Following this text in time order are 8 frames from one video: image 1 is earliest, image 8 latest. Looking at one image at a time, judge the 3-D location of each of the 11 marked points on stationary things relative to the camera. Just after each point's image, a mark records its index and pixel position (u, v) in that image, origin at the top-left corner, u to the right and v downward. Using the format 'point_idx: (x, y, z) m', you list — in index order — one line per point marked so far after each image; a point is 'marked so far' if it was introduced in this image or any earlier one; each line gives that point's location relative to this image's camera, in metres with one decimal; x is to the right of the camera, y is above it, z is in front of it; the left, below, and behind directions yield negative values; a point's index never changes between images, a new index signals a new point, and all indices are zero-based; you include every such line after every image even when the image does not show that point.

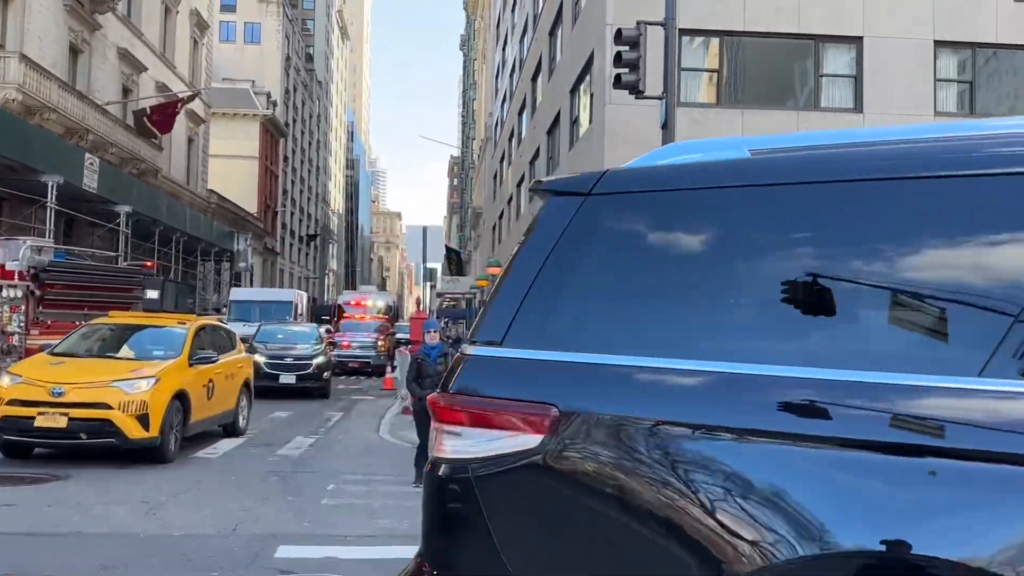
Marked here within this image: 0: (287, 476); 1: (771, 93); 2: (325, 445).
0: (-2.4, -2.0, +8.8) m
1: (+5.4, +4.0, +17.4) m
2: (-2.6, -2.2, +11.4) m
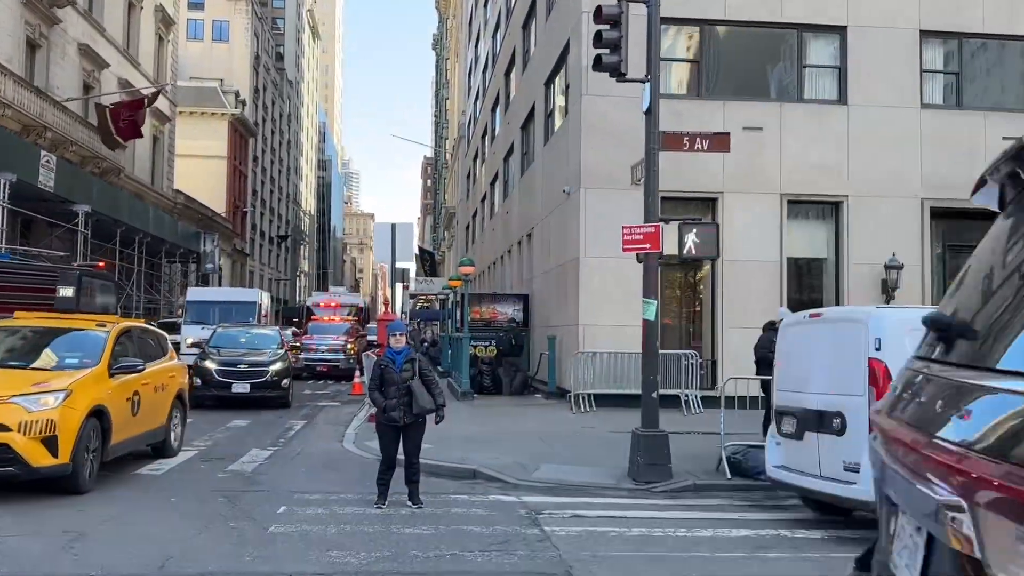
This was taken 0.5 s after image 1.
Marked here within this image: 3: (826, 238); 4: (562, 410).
0: (-2.6, -2.0, +8.0) m
1: (+4.8, +4.1, +16.7) m
2: (-2.9, -2.2, +10.6) m
3: (+6.3, +1.0, +16.9) m
4: (+0.9, -2.3, +15.6) m
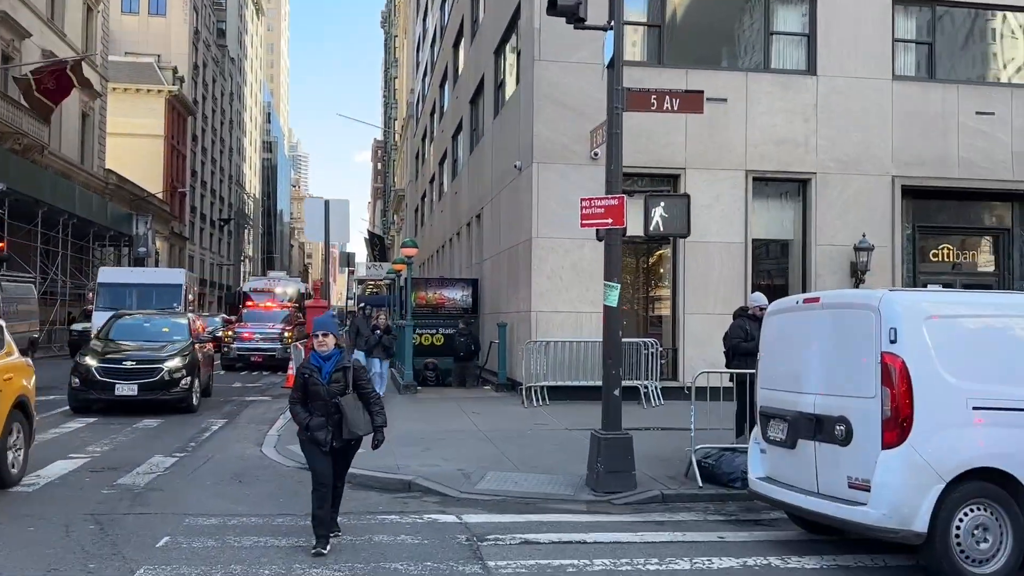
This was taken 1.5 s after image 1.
0: (-3.1, -1.8, +6.5) m
1: (+3.8, +4.4, +15.6) m
2: (-3.5, -2.0, +9.1) m
3: (+5.3, +1.3, +15.9) m
4: (0.0, -2.0, +14.3) m
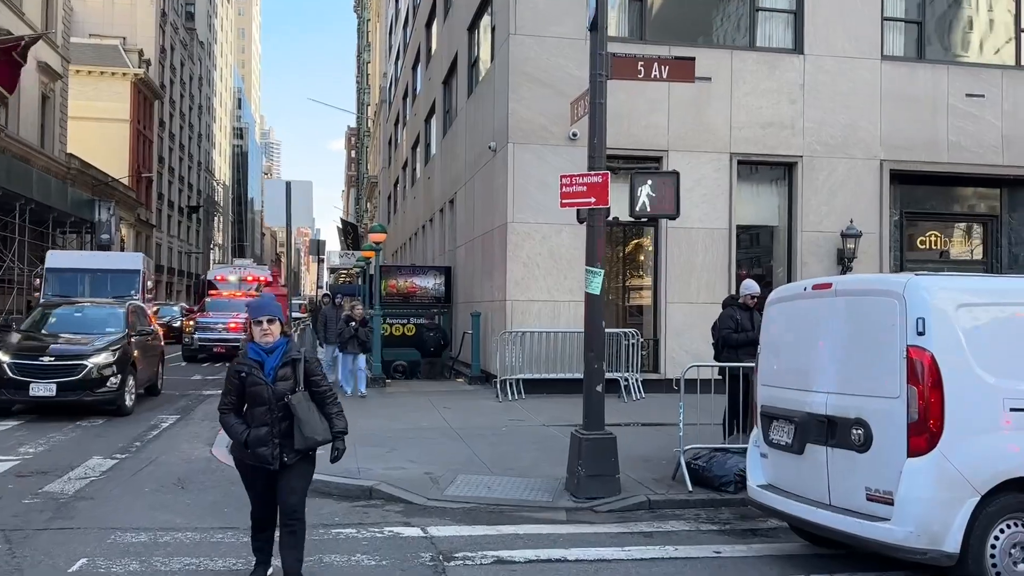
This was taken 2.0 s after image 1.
0: (-3.3, -1.7, +5.7) m
1: (+3.4, +4.6, +14.9) m
2: (-3.8, -1.8, +8.3) m
3: (+4.8, +1.5, +15.3) m
4: (-0.4, -1.8, +13.6) m
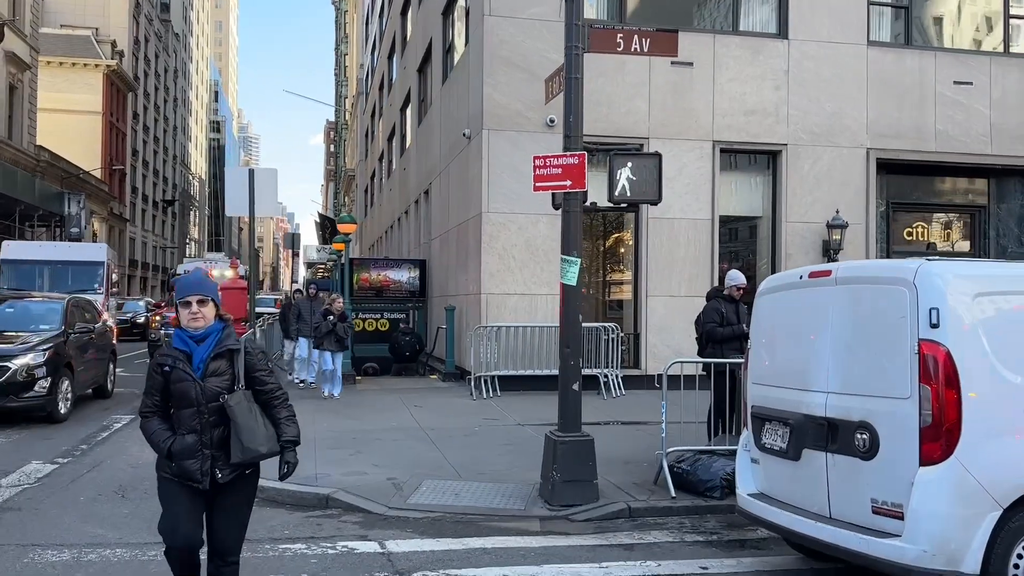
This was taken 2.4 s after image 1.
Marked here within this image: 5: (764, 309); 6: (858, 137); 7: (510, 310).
0: (-3.5, -1.7, +5.1) m
1: (+2.9, +4.7, +14.4) m
2: (-4.1, -1.7, +7.6) m
3: (+4.4, +1.7, +14.8) m
4: (-0.8, -1.7, +13.0) m
5: (+1.6, -0.1, +5.3) m
6: (+6.1, +2.7, +14.8) m
7: (0.0, -0.4, +13.5) m
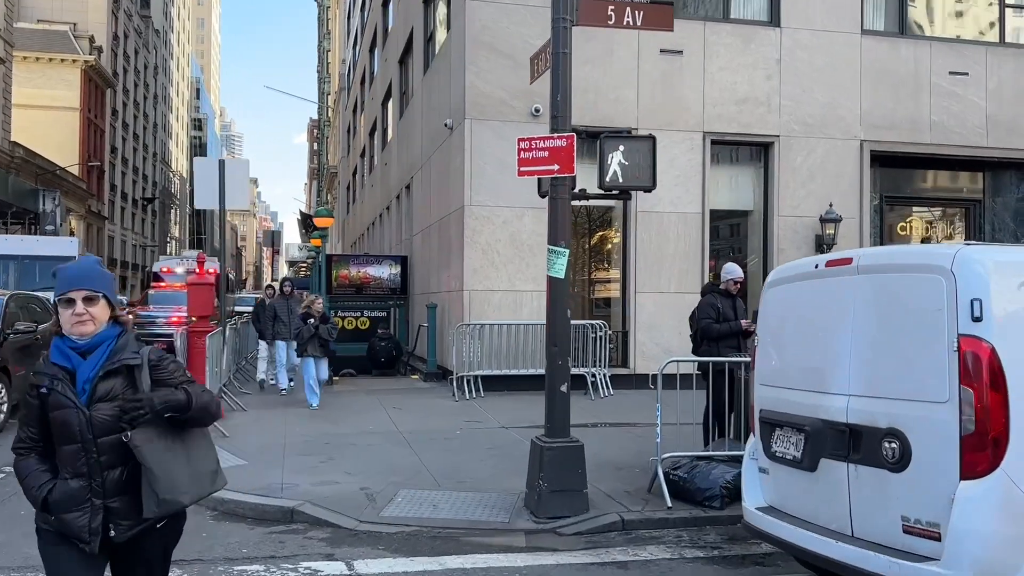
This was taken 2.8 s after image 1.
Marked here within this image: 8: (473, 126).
0: (-3.6, -1.6, +4.4) m
1: (+2.7, +4.8, +13.9) m
2: (-4.2, -1.7, +7.0) m
3: (+4.1, +1.7, +14.3) m
4: (-1.1, -1.6, +12.4) m
5: (+1.5, -0.1, +4.8) m
6: (+5.8, +2.7, +14.3) m
7: (-0.3, -0.3, +12.9) m
8: (-0.6, +2.5, +12.9) m
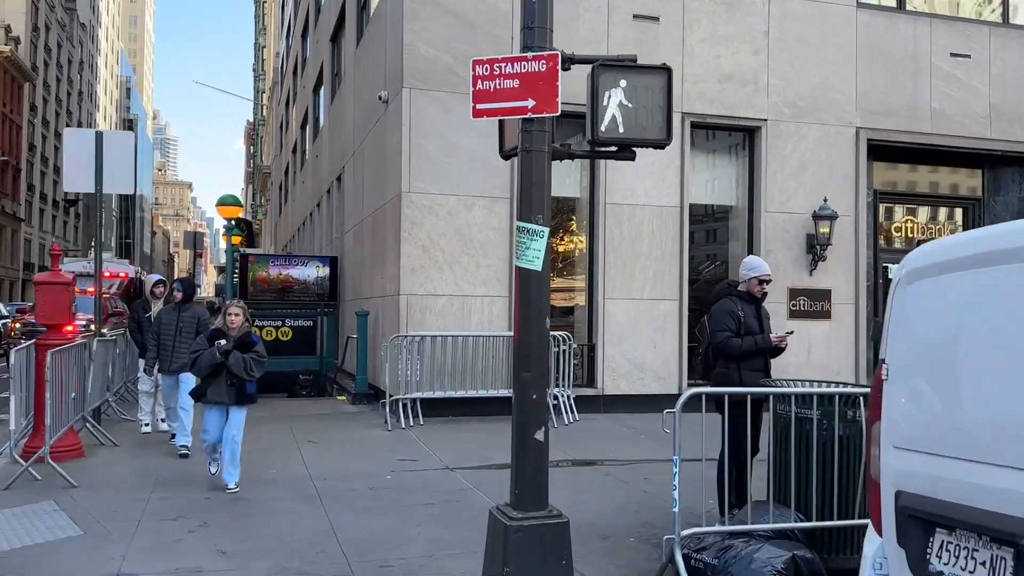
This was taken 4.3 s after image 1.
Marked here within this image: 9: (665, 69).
0: (-3.8, -1.6, +2.1) m
1: (+1.9, +4.7, +11.9) m
2: (-4.5, -1.7, +4.6) m
3: (+3.3, +1.6, +12.5) m
4: (-1.7, -1.7, +10.2) m
5: (+1.4, -0.1, +2.8) m
6: (+5.0, +2.6, +12.6) m
7: (-1.0, -0.3, +10.8) m
8: (-1.3, +2.4, +10.7) m
9: (+0.8, +1.2, +4.7) m
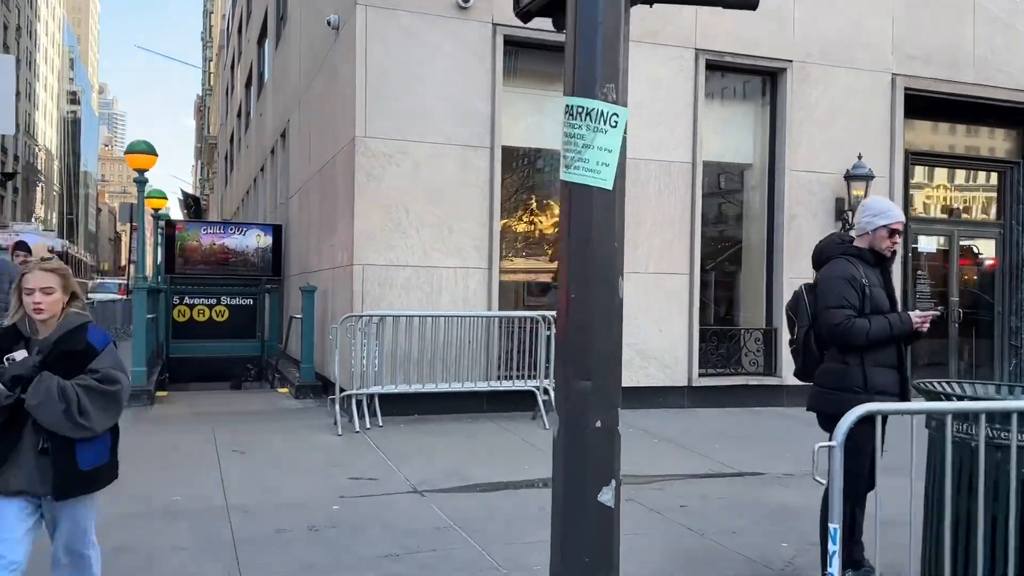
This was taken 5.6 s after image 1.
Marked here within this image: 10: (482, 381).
0: (-3.5, -1.4, -0.1) m
1: (+1.7, +5.0, +9.9) m
2: (-4.4, -1.5, +2.4) m
3: (+3.1, +2.0, +10.6) m
4: (-1.9, -1.3, +8.1) m
5: (+1.5, +0.1, +0.9) m
6: (+4.7, +3.0, +10.8) m
7: (-1.2, 0.0, +8.7) m
8: (-1.5, +2.8, +8.6) m
9: (+1.0, +1.4, +2.7) m
10: (-0.3, -0.9, +8.4) m
